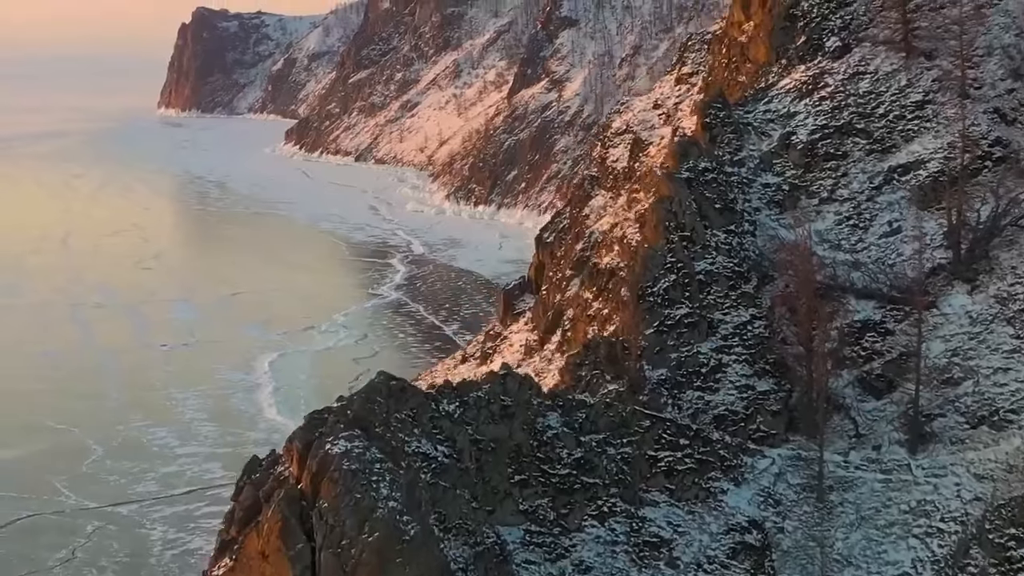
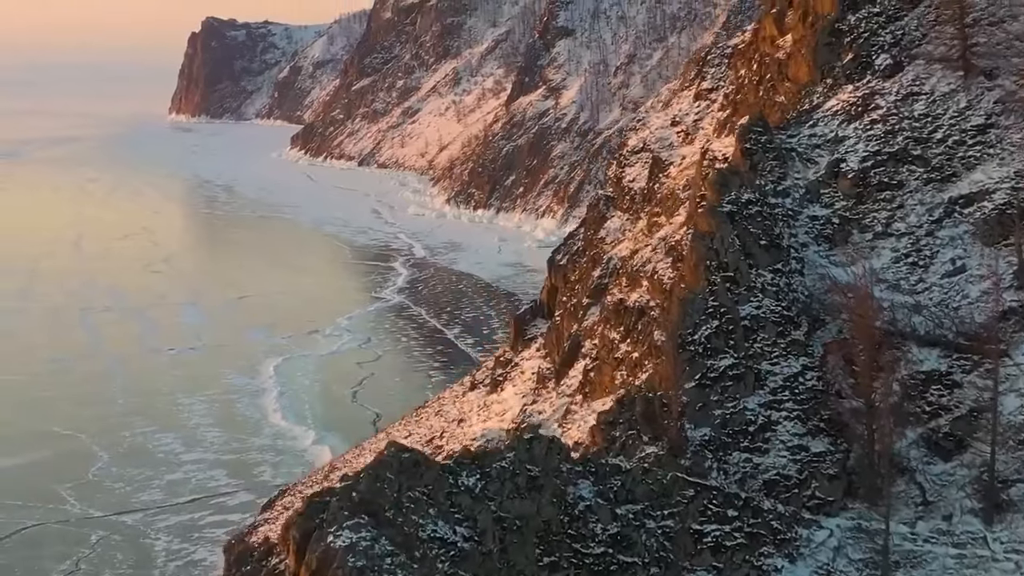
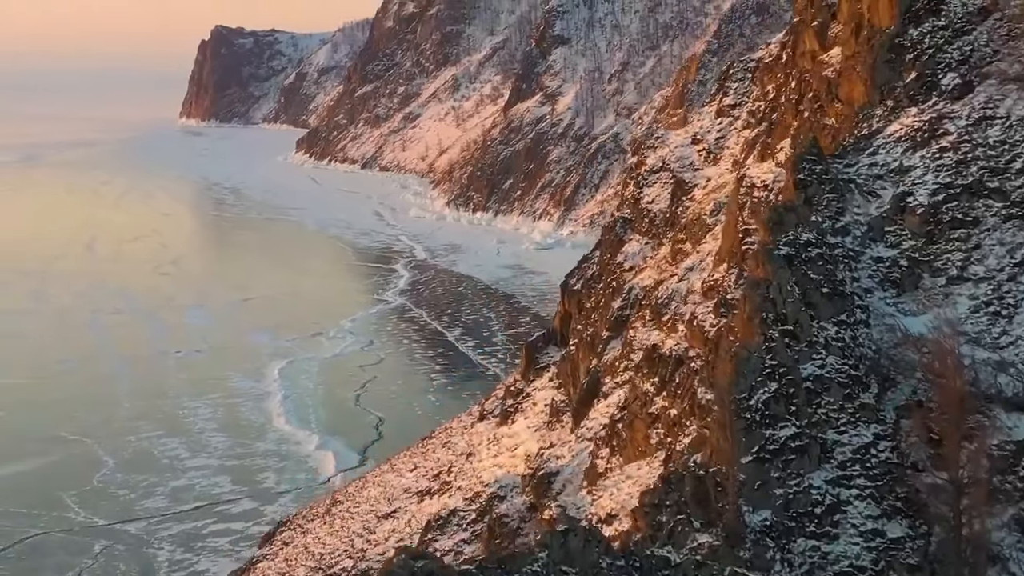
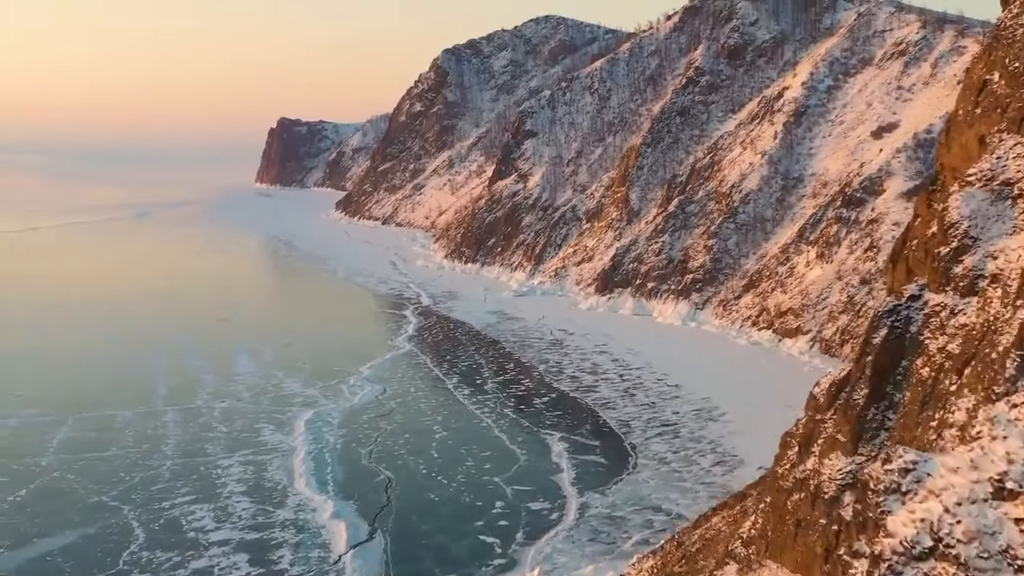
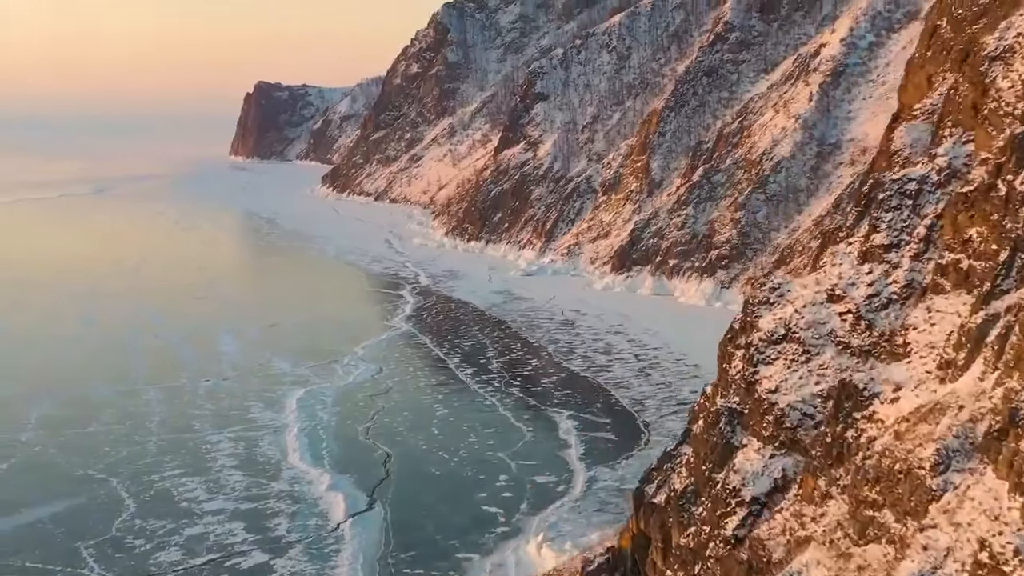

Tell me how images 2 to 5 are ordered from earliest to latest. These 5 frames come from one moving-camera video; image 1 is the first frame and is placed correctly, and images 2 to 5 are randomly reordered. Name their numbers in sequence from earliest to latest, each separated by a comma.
2, 3, 5, 4
